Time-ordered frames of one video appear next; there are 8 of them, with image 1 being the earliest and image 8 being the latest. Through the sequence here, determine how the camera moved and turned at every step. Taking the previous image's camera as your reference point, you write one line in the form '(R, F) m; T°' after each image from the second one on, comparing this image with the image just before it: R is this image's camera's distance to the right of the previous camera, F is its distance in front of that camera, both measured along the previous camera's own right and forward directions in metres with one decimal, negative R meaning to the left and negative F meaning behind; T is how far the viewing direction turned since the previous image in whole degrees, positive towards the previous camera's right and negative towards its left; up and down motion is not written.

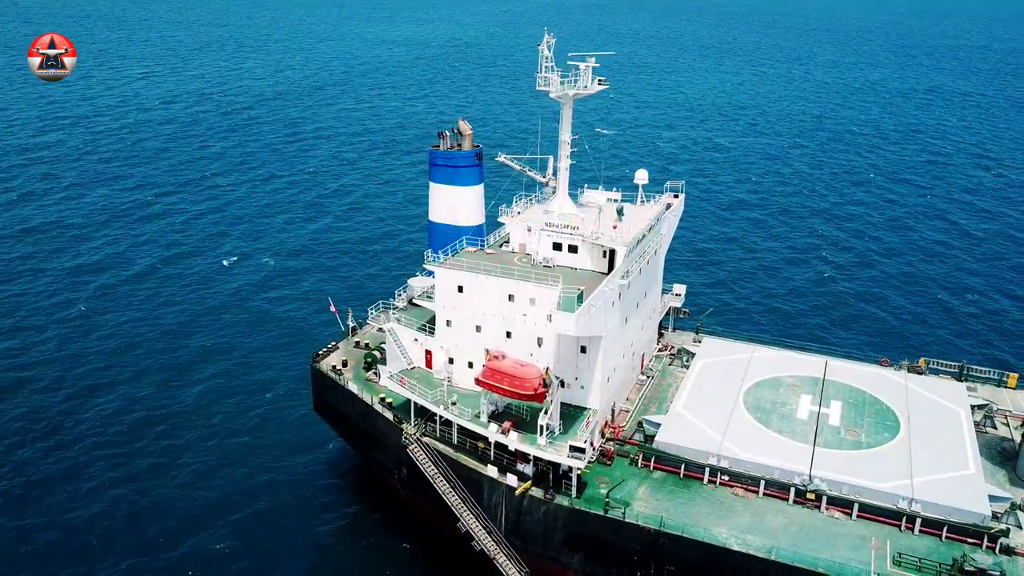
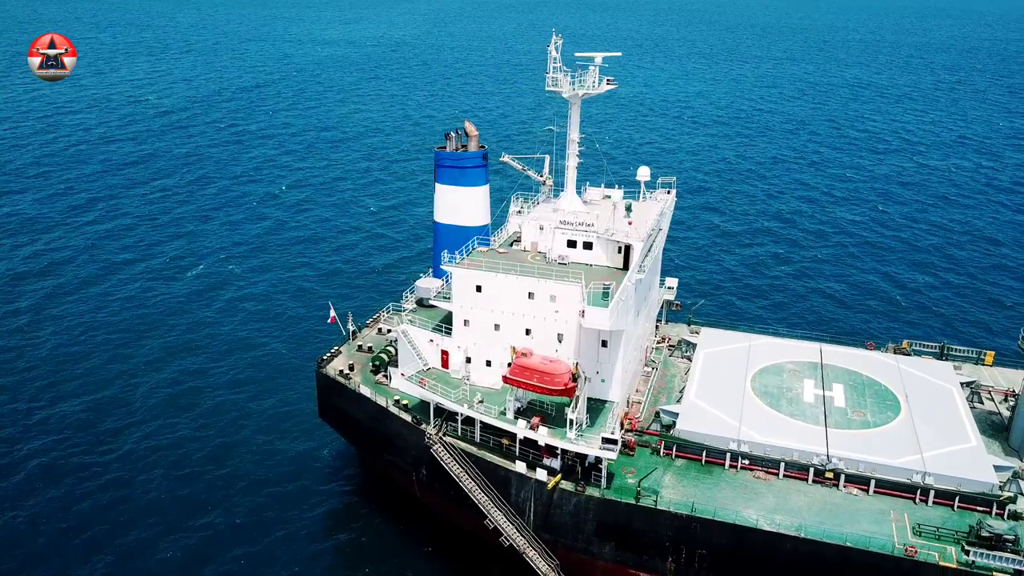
(-3.9, -0.4) m; +5°
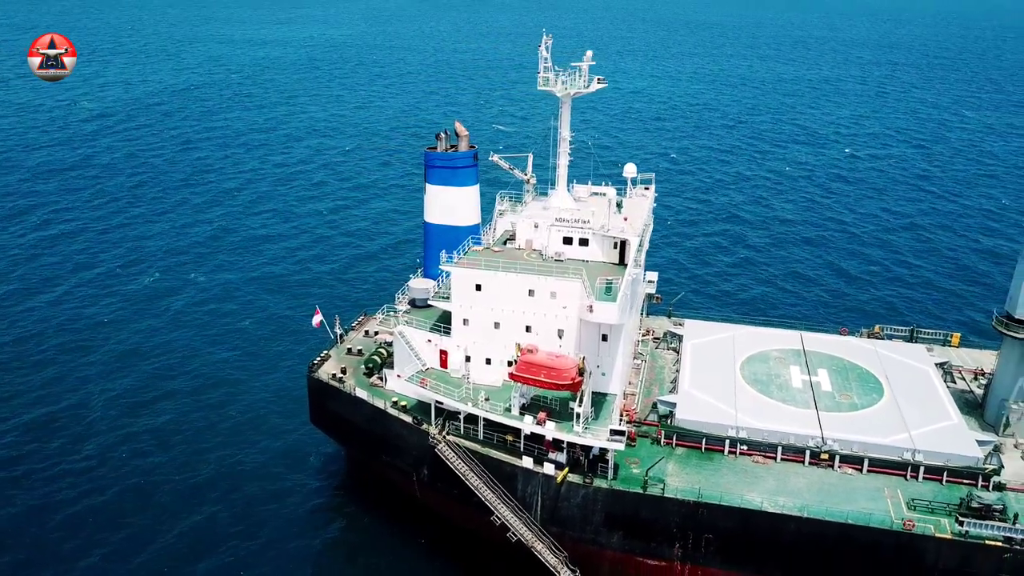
(-2.7, -0.3) m; +4°
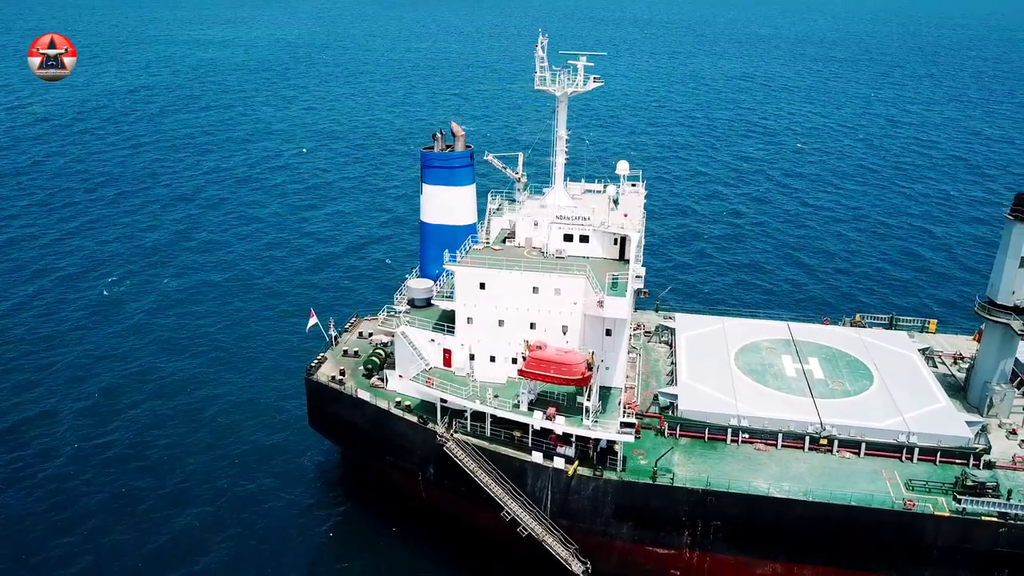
(-2.4, -0.3) m; +3°
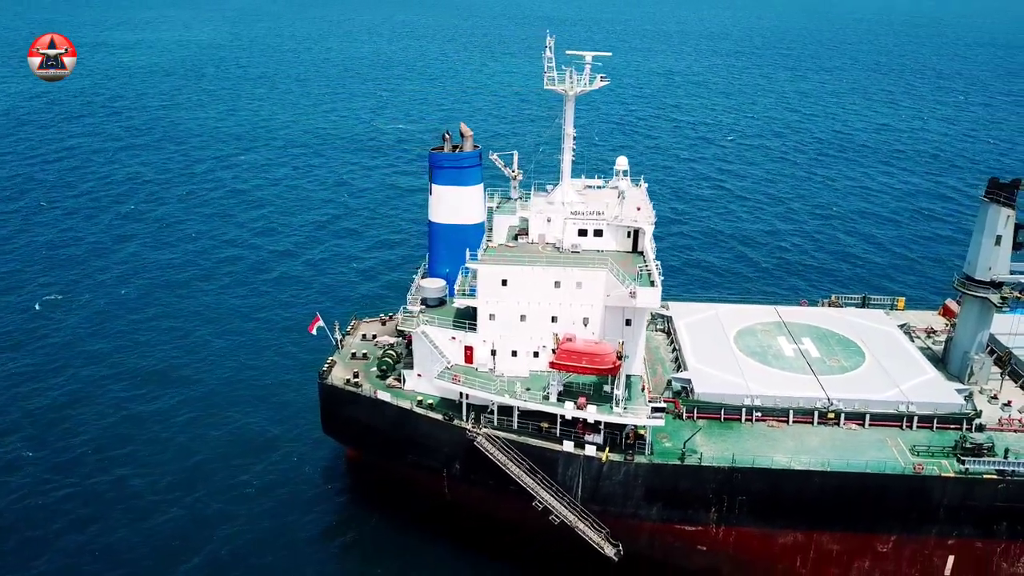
(-5.0, -0.7) m; +6°
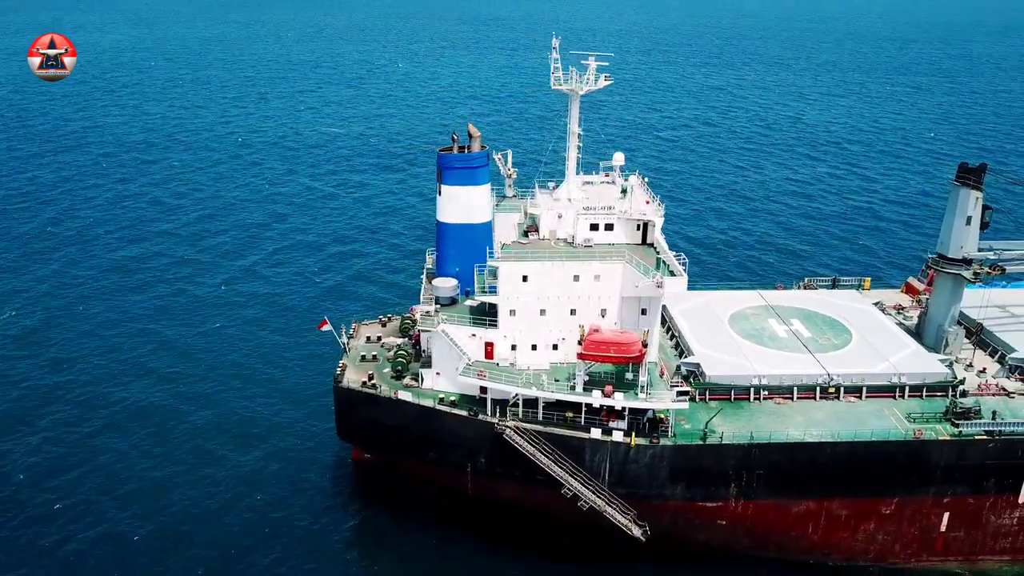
(-5.2, -0.8) m; +6°
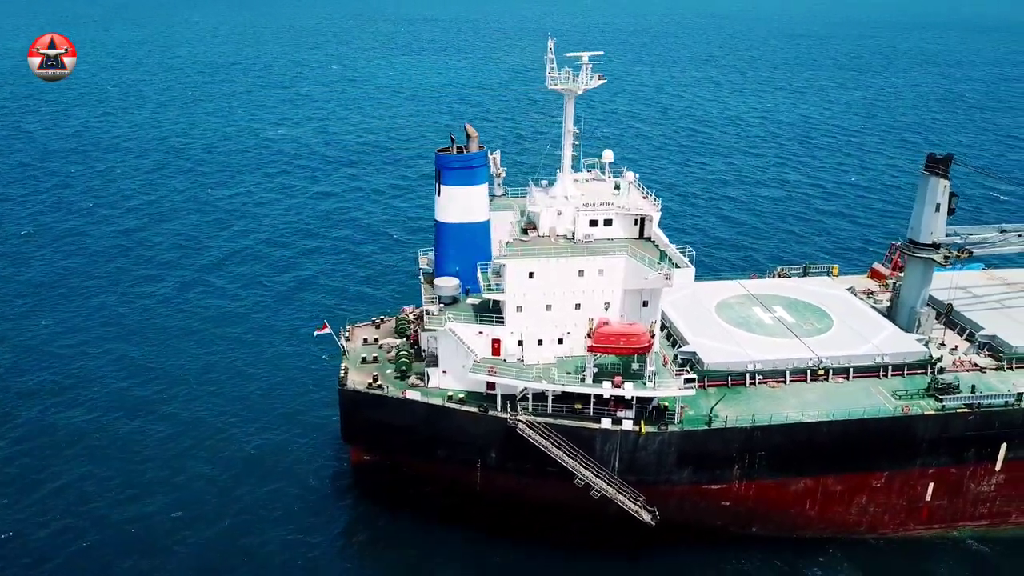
(-3.7, -0.6) m; +5°
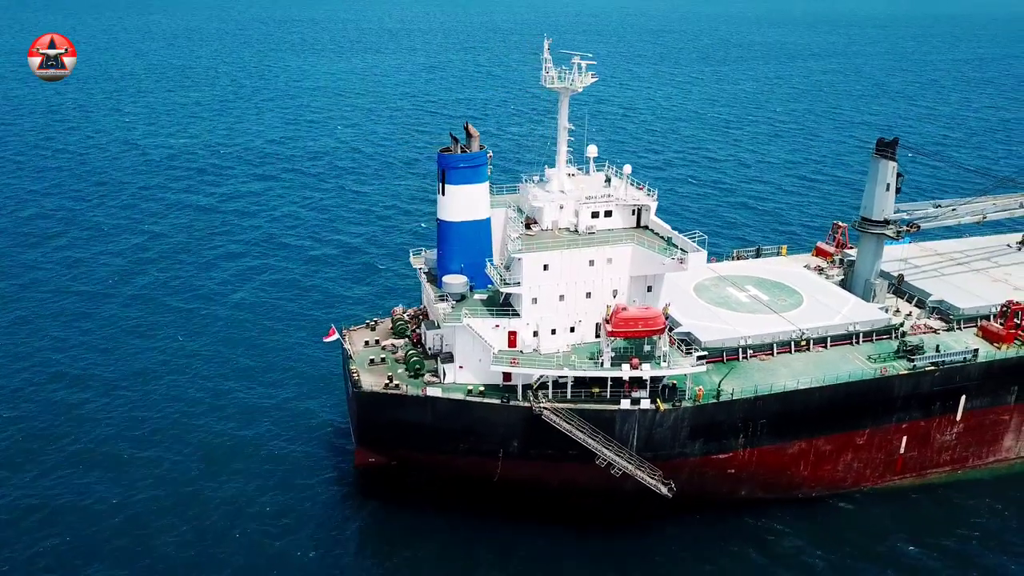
(-6.9, -0.9) m; +8°
